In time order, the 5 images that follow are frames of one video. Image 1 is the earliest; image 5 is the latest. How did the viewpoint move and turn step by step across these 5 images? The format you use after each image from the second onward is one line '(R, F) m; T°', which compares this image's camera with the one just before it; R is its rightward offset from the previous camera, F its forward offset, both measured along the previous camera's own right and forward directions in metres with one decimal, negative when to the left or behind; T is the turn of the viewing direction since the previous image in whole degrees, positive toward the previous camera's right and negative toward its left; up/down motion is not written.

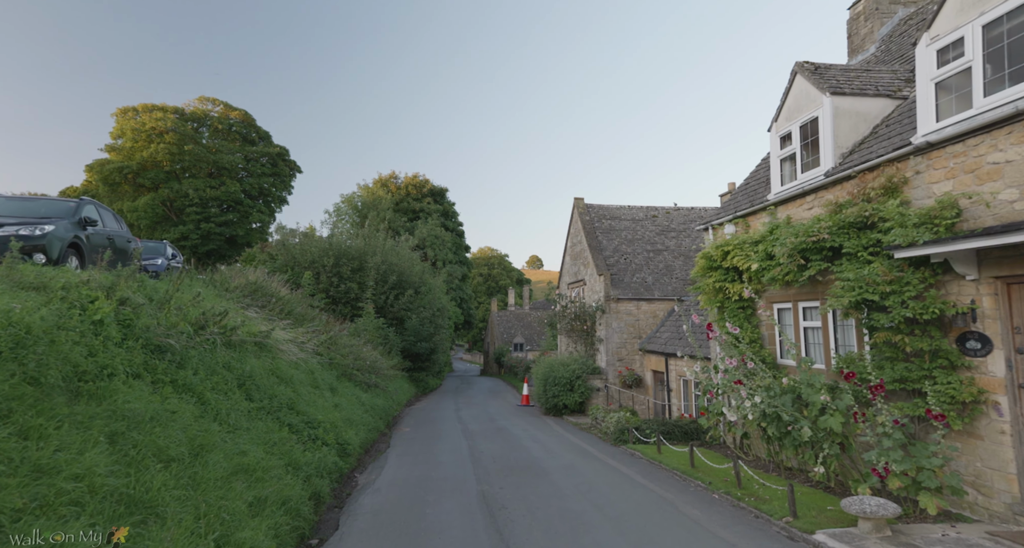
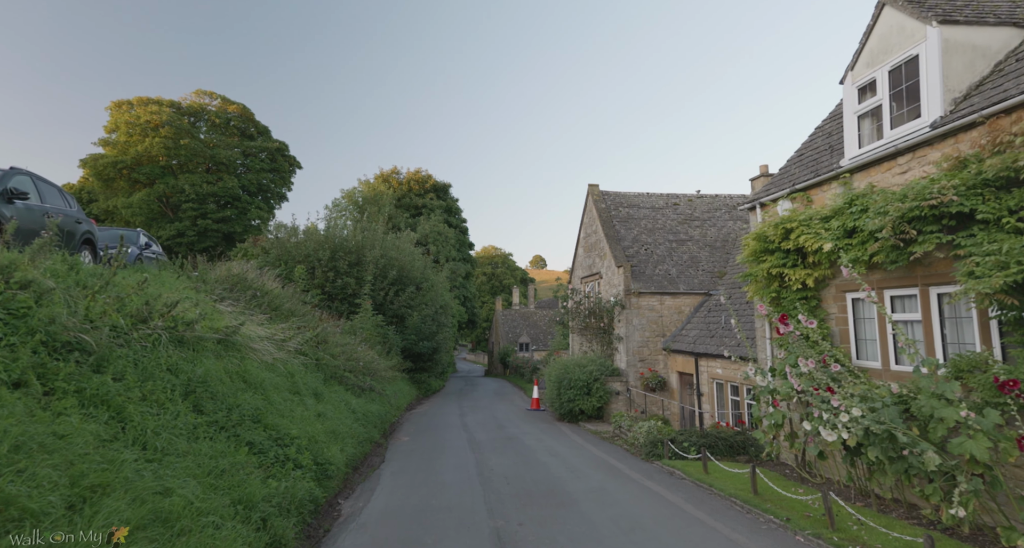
(-0.2, +1.7) m; 0°
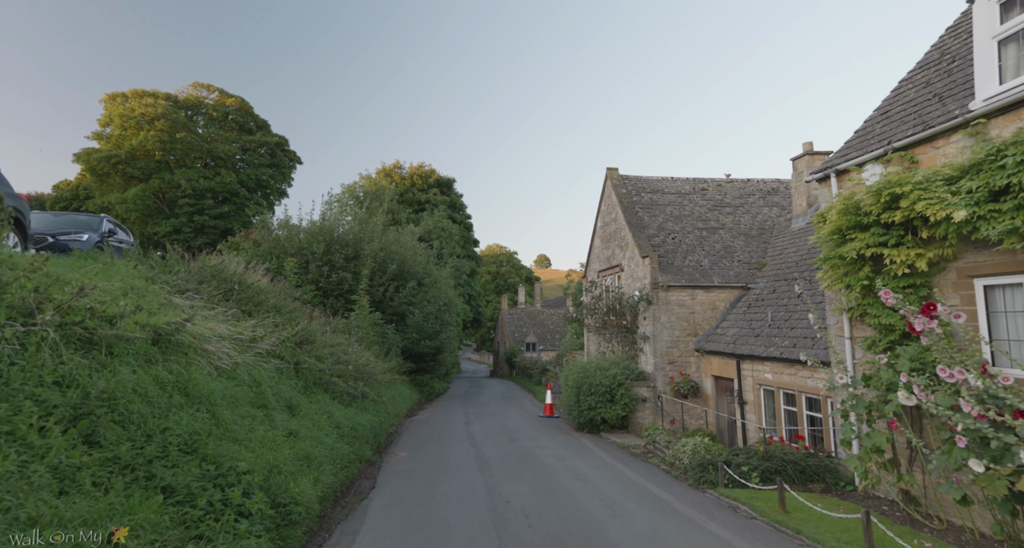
(-0.2, +1.9) m; 0°
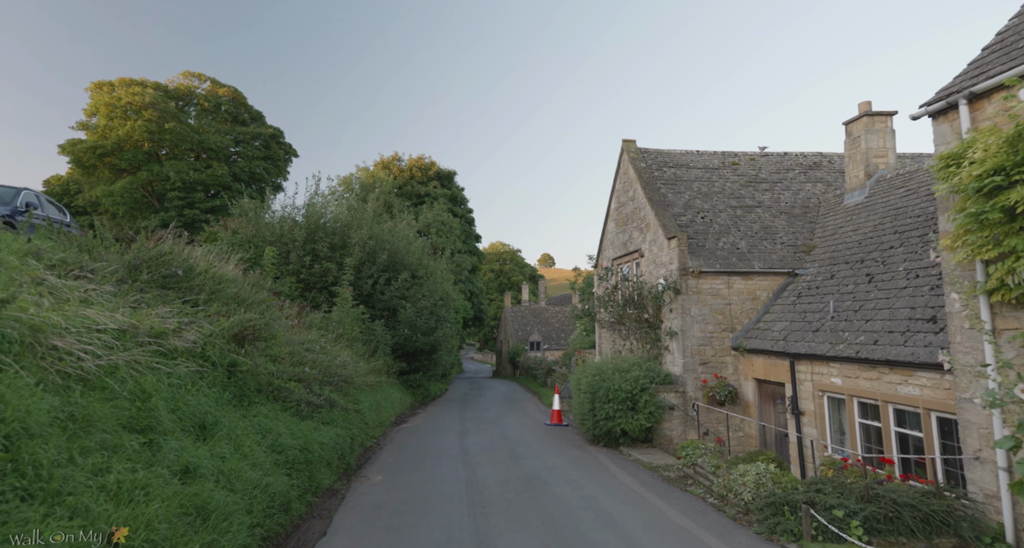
(0.0, +2.3) m; 0°
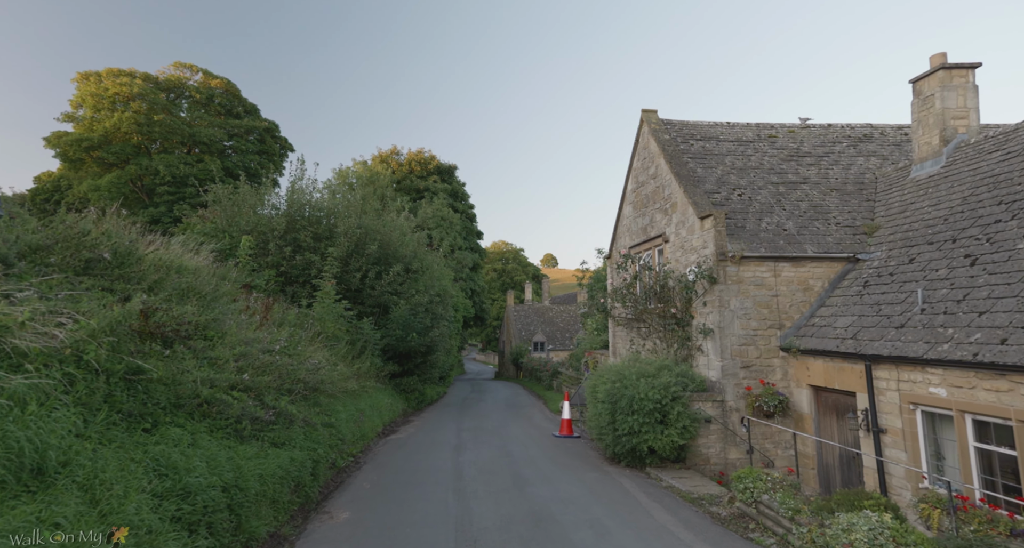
(0.0, +2.0) m; 0°
